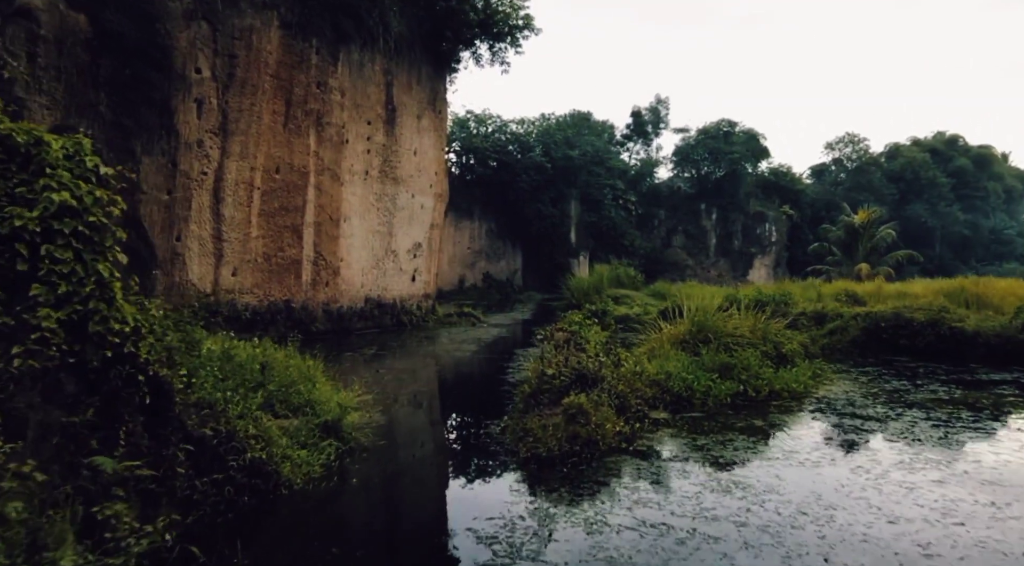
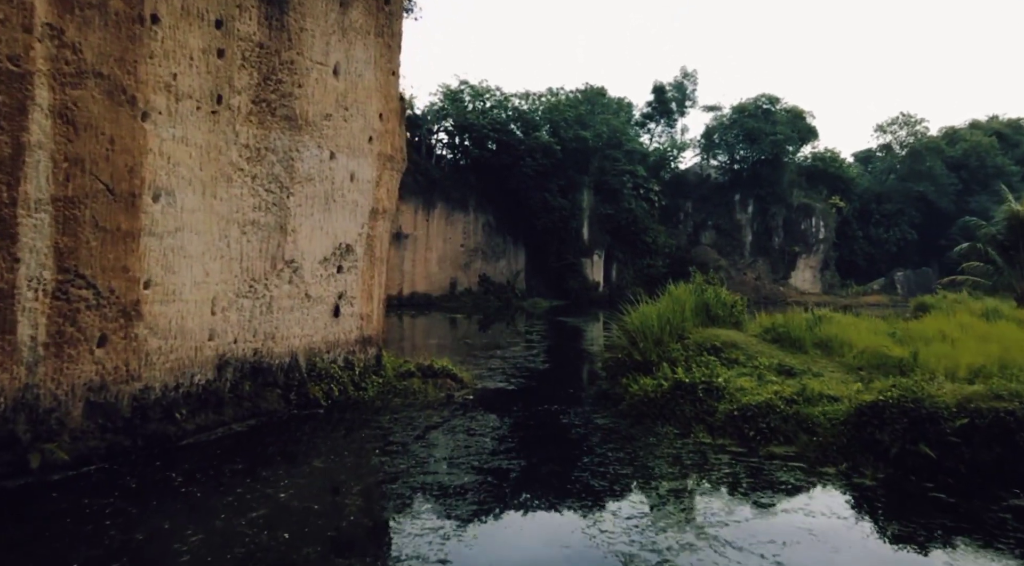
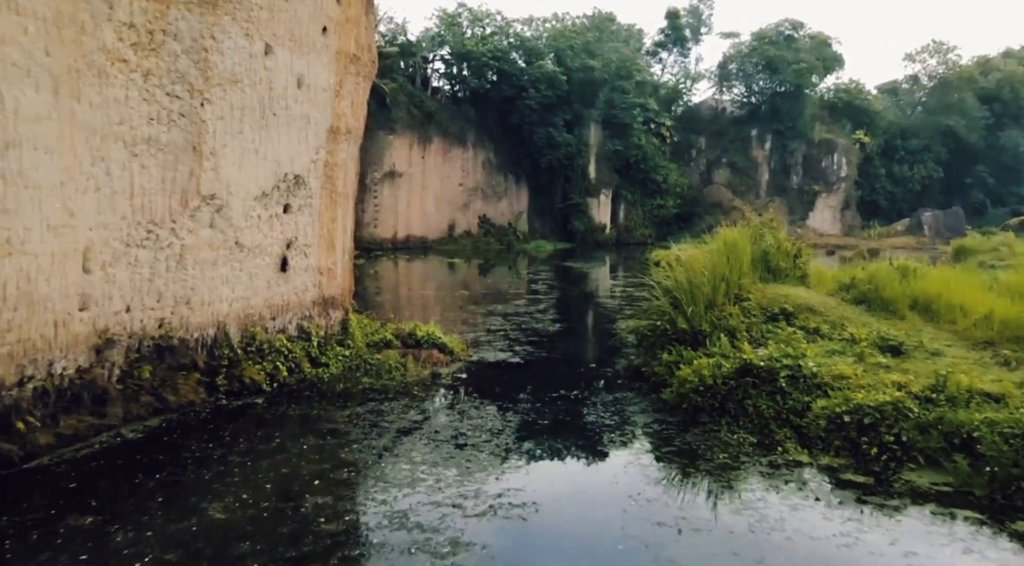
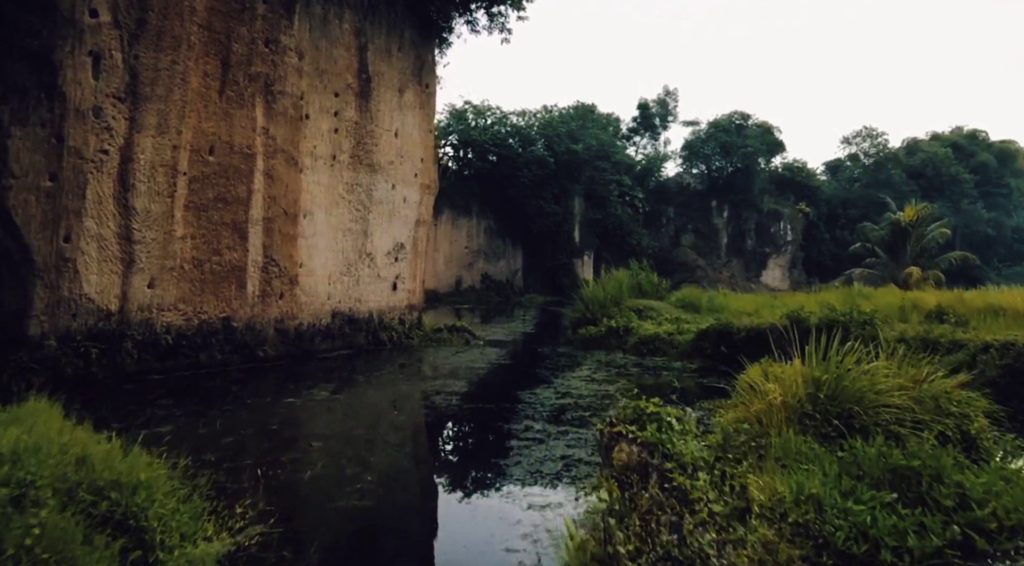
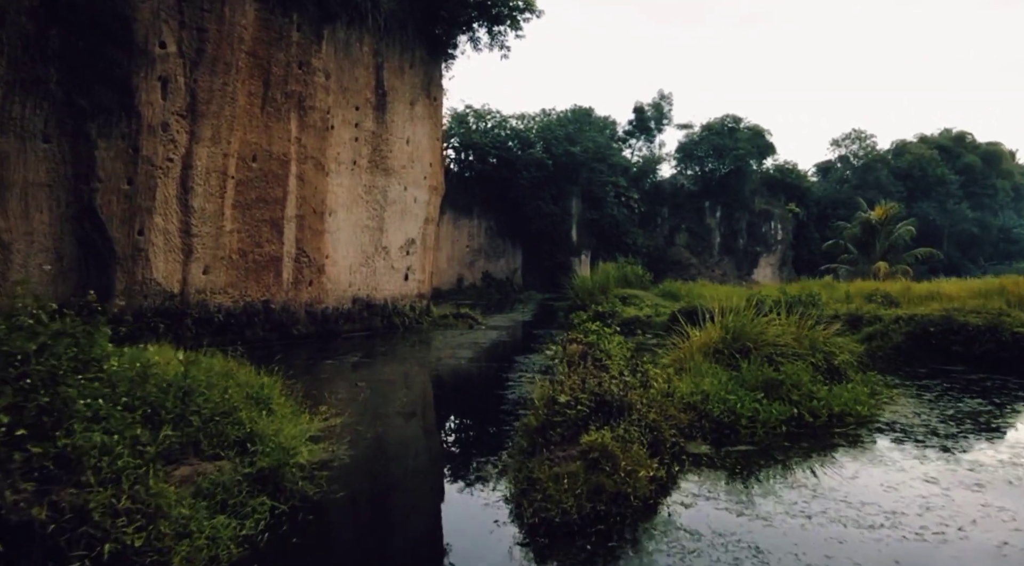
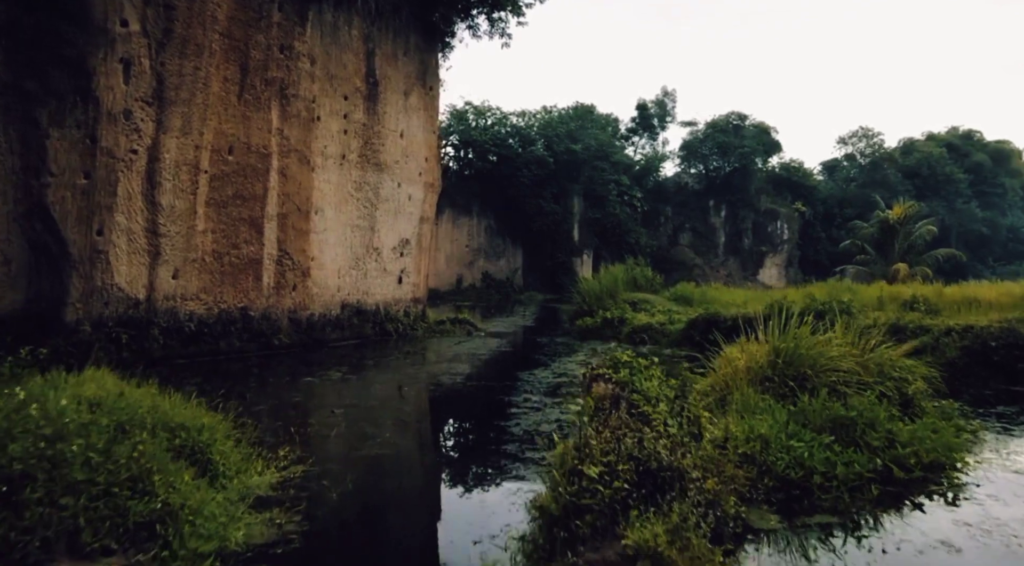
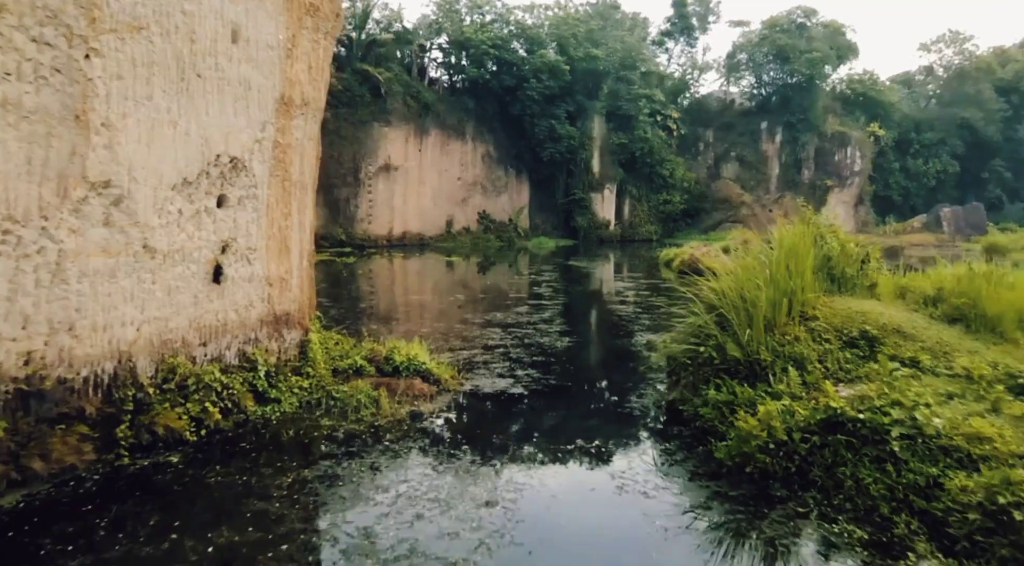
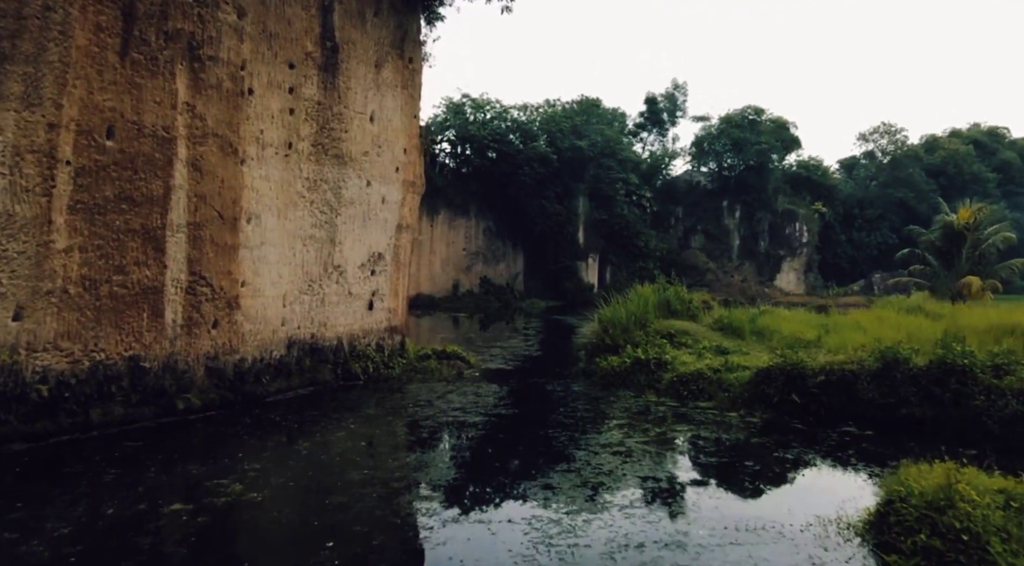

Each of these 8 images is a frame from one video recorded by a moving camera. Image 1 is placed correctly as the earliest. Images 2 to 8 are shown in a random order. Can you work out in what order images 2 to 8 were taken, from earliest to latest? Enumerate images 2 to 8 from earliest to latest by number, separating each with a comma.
5, 6, 4, 8, 2, 3, 7
